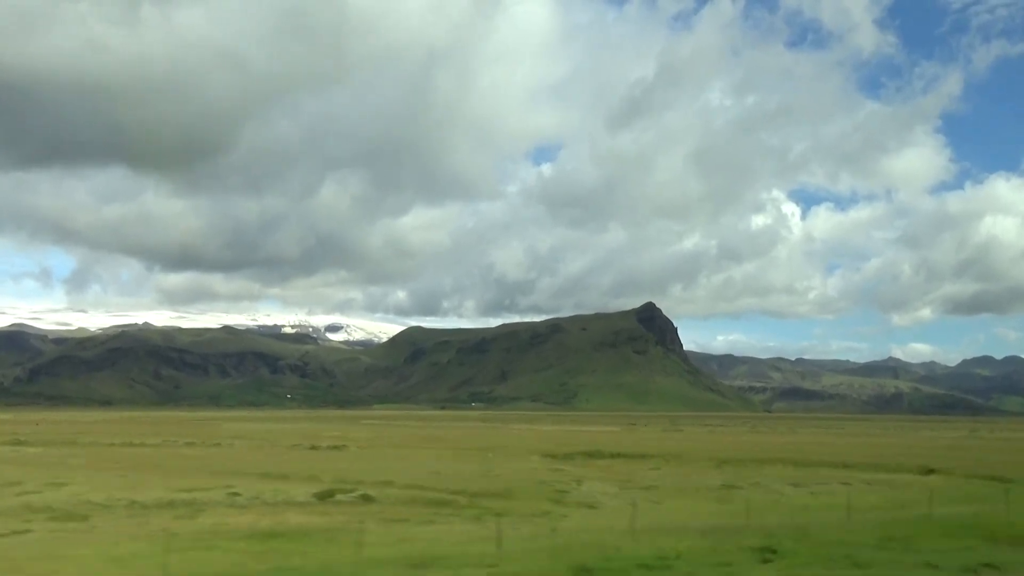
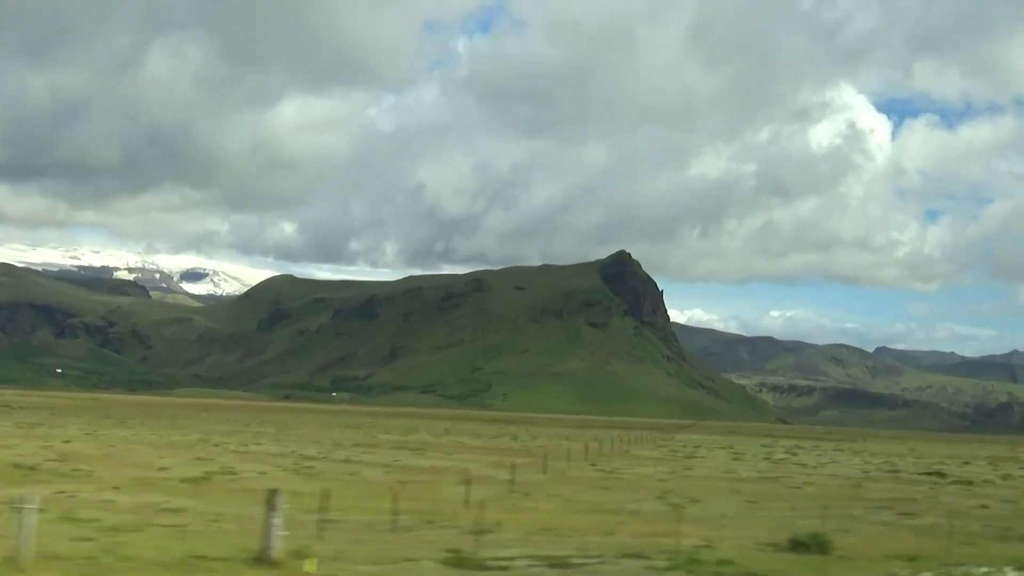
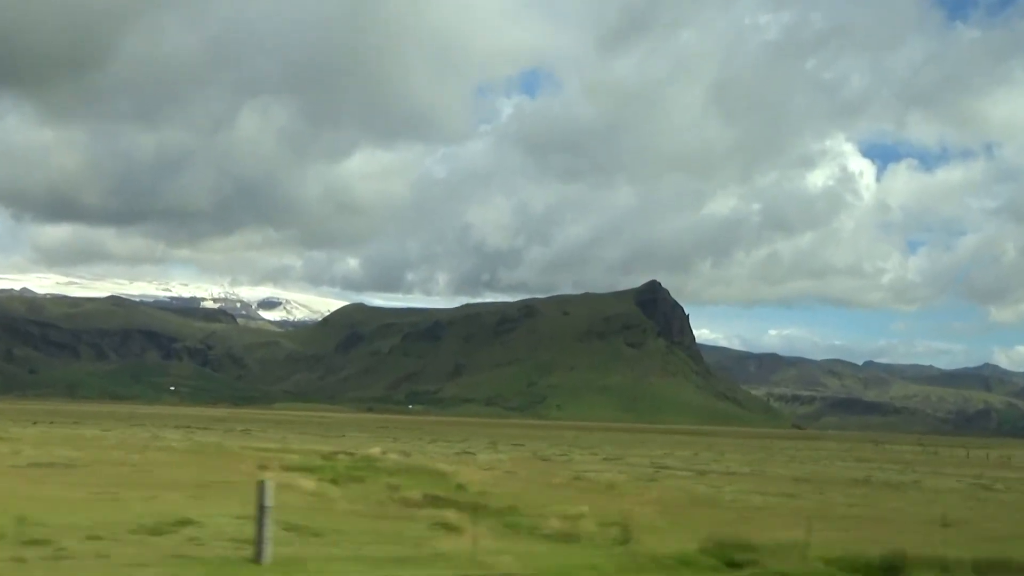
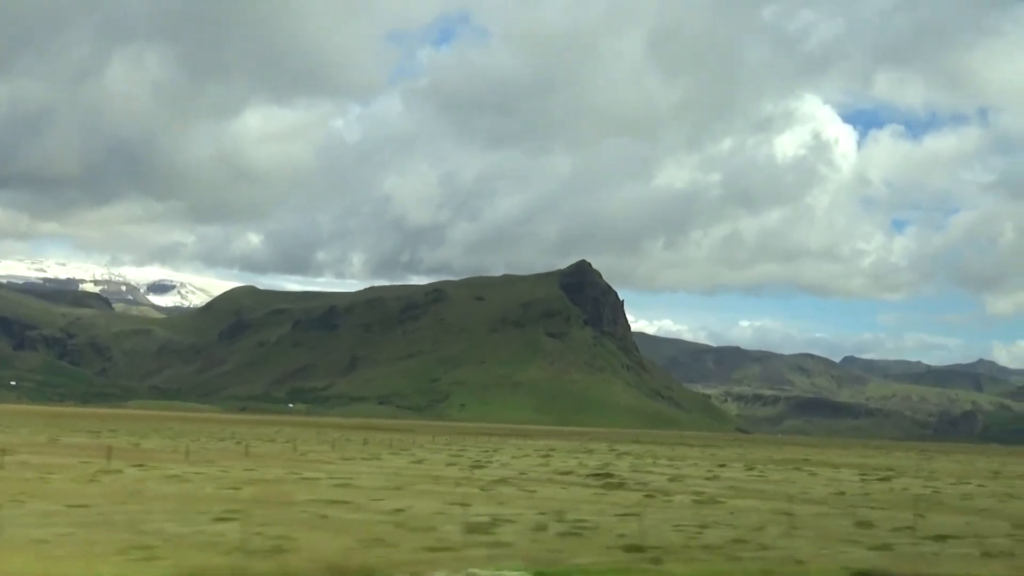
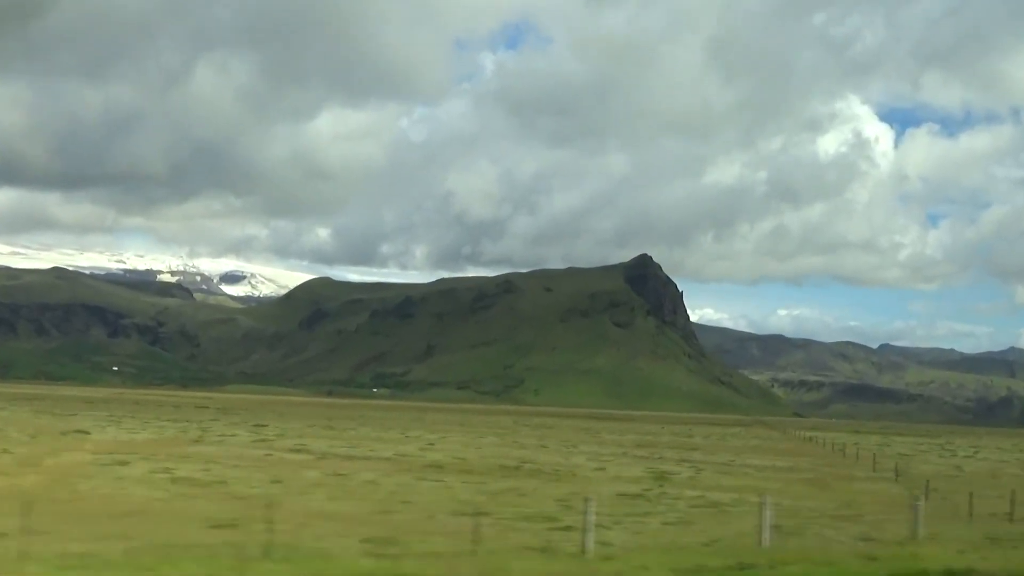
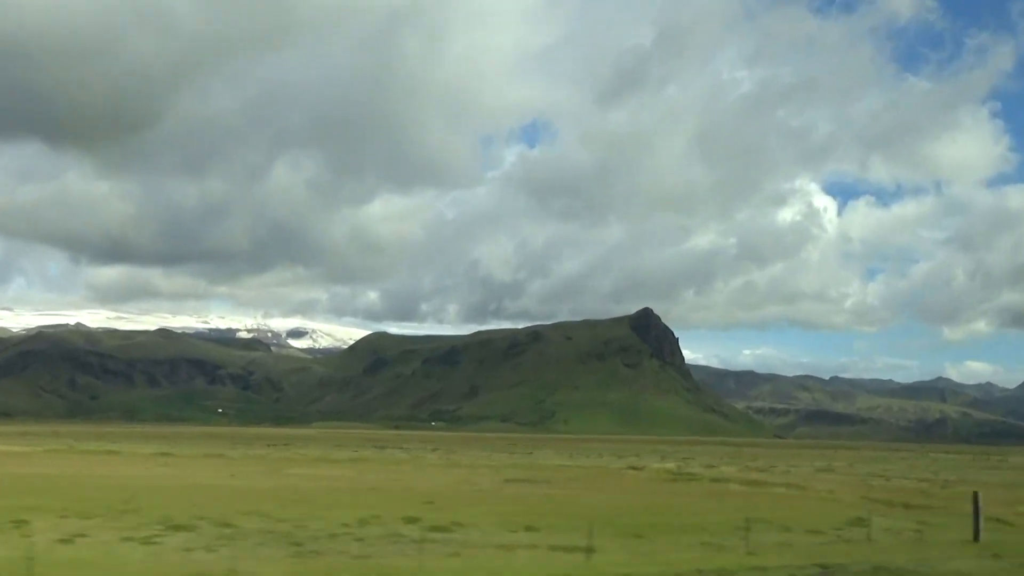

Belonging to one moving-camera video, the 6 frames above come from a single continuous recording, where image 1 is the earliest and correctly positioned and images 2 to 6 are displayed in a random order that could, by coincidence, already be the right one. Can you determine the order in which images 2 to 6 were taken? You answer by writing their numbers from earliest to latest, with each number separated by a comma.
6, 3, 5, 2, 4
